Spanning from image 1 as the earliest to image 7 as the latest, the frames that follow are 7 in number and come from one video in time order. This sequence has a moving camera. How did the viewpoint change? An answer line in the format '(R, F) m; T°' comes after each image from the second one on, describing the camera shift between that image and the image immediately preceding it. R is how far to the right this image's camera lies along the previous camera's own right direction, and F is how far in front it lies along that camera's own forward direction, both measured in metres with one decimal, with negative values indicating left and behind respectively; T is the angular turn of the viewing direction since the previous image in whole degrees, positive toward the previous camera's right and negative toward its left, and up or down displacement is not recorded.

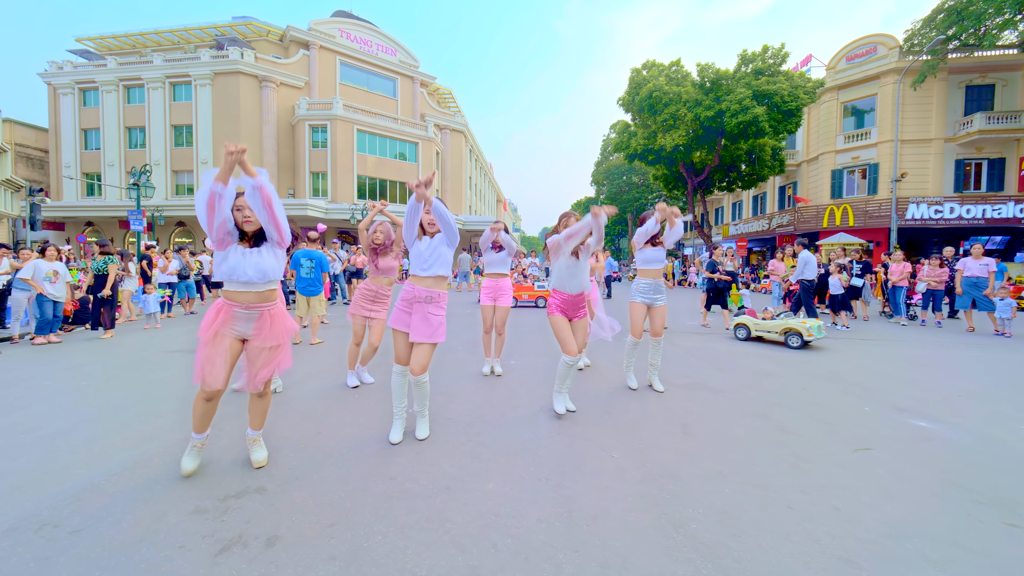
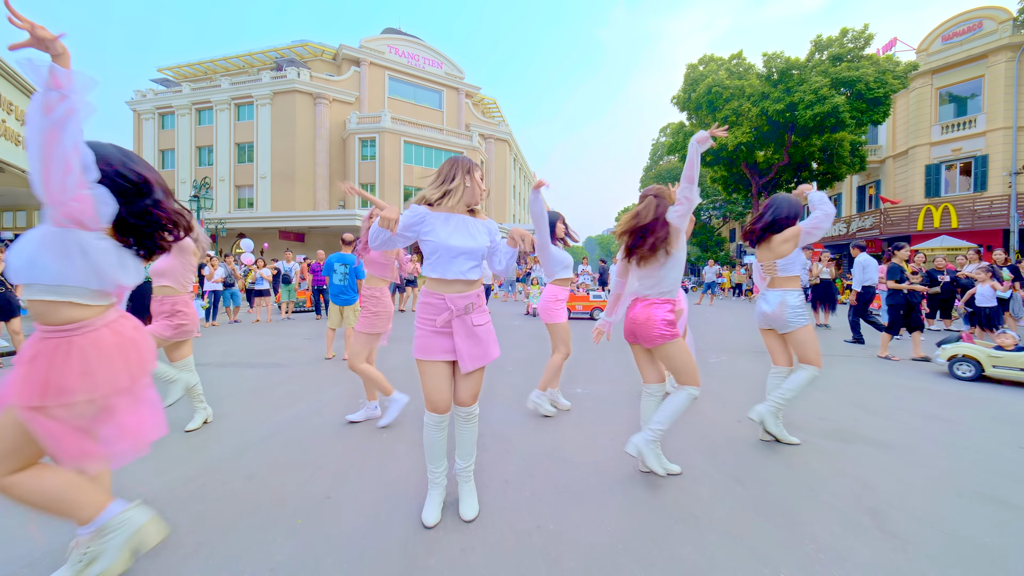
(-0.3, +1.2) m; -6°
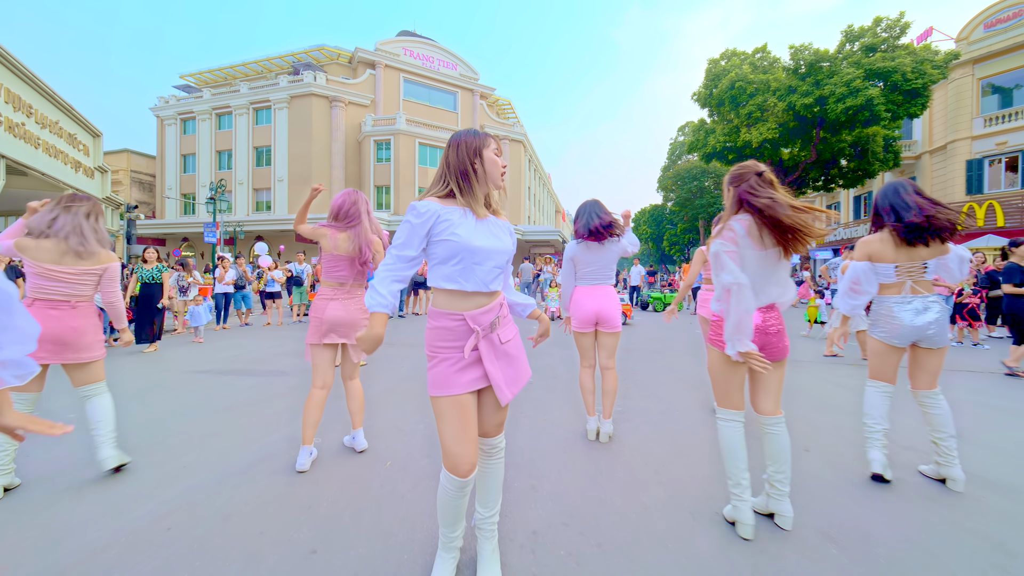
(-0.1, +0.5) m; -2°
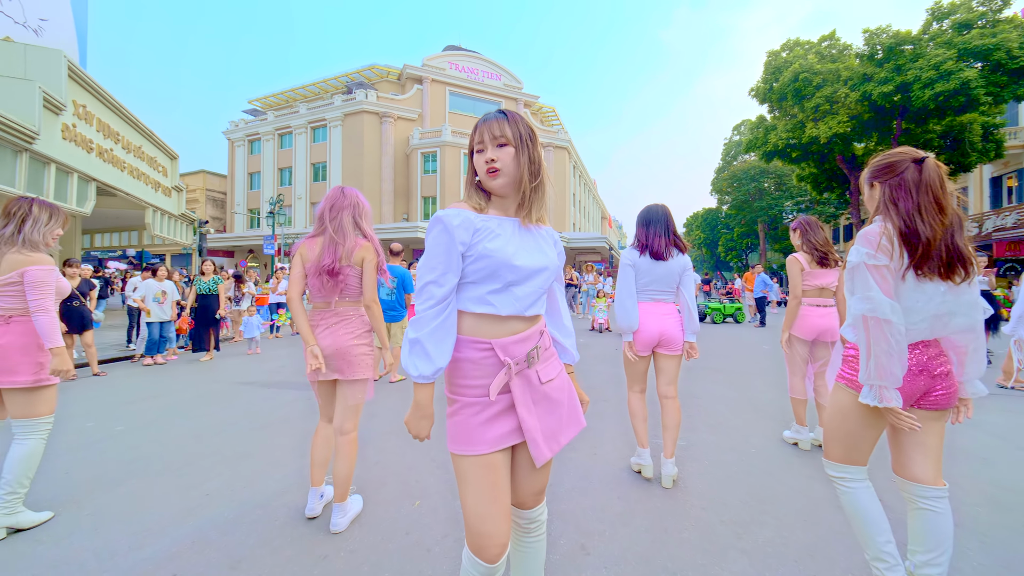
(0.0, +0.4) m; -6°
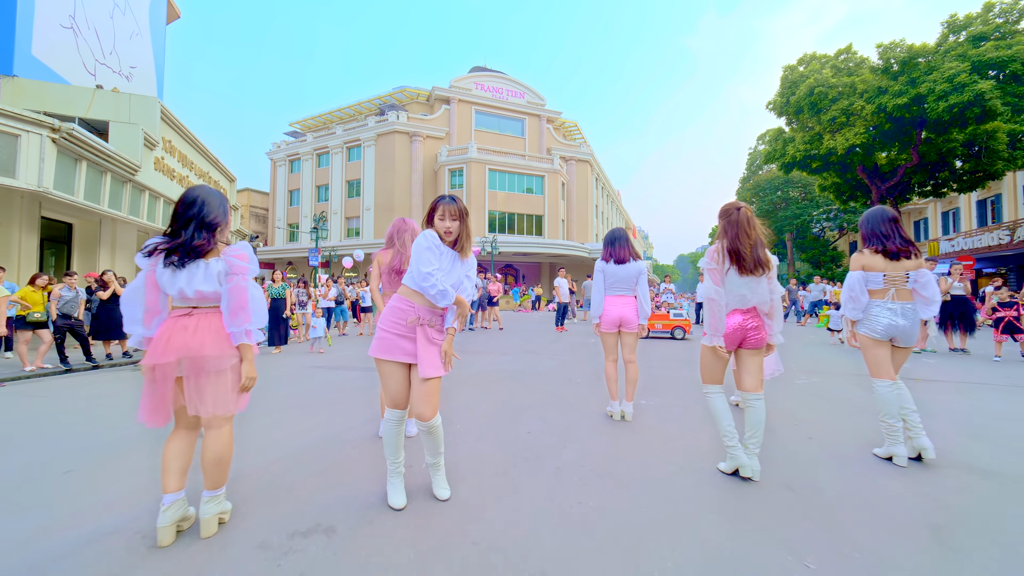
(+0.2, -1.3) m; -4°
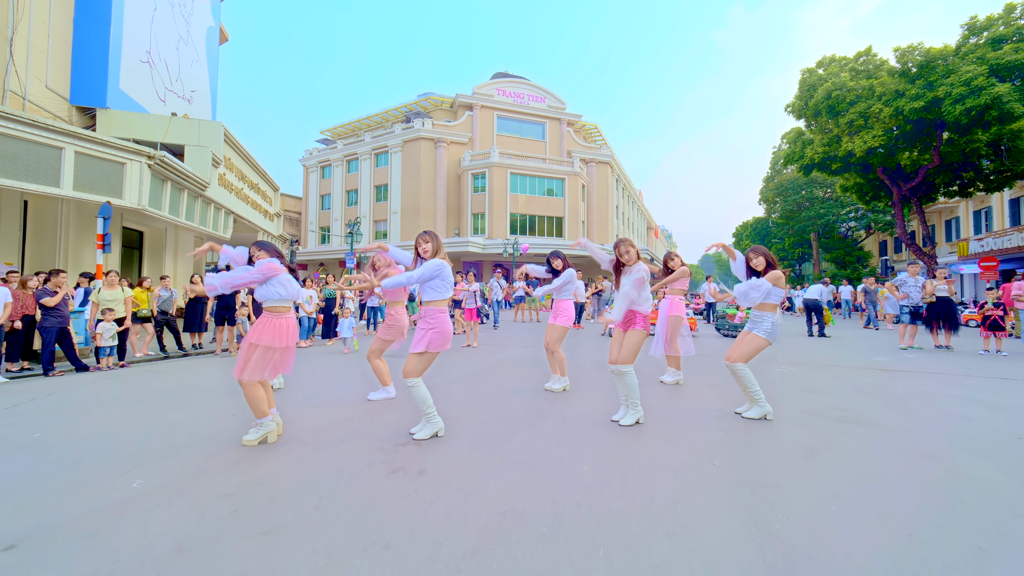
(0.0, -1.3) m; -3°
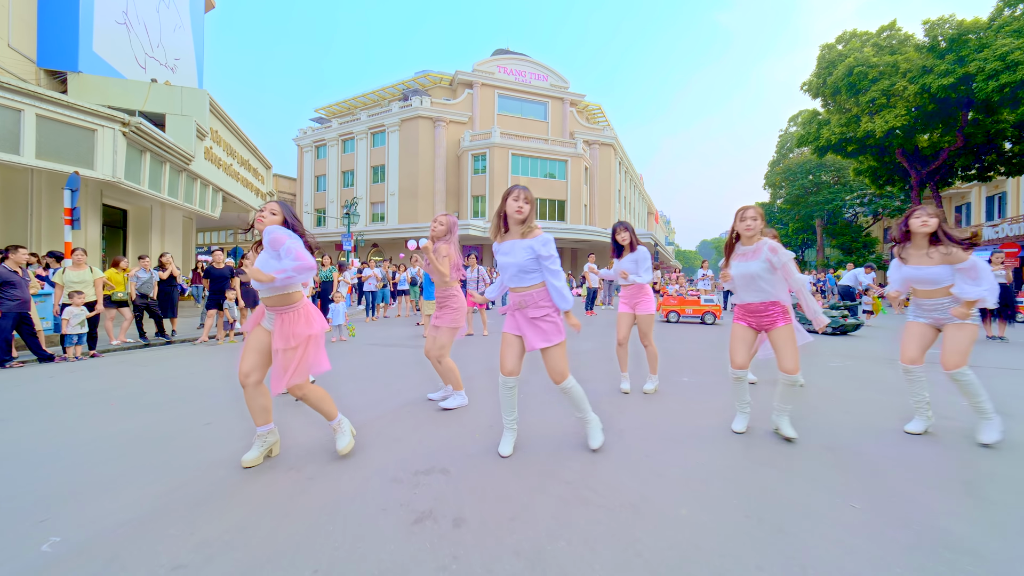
(-0.4, +0.9) m; 0°
